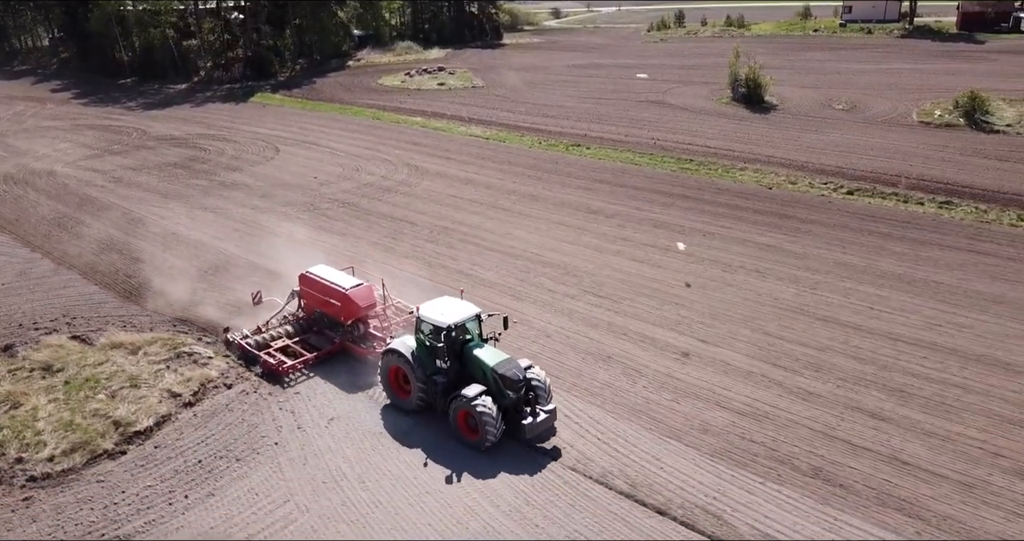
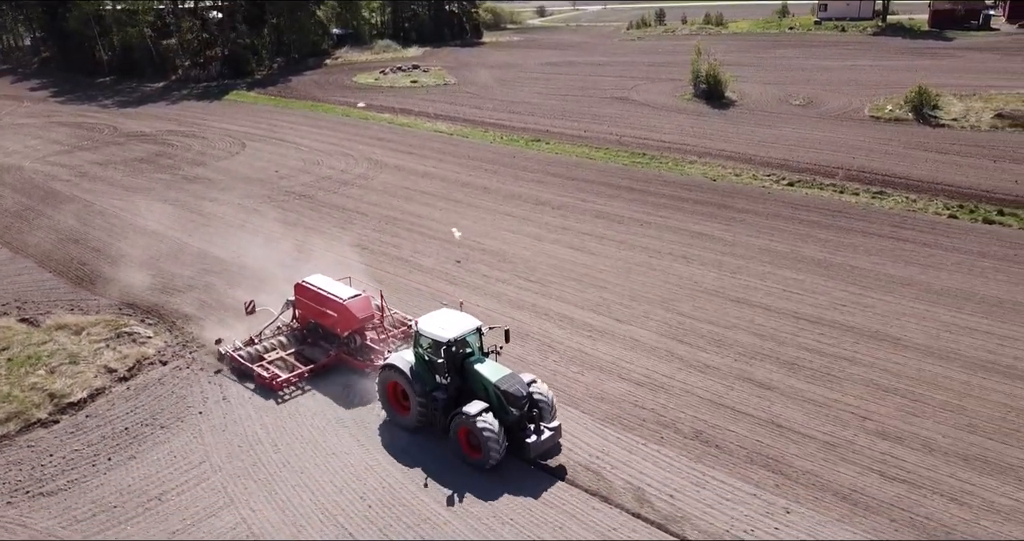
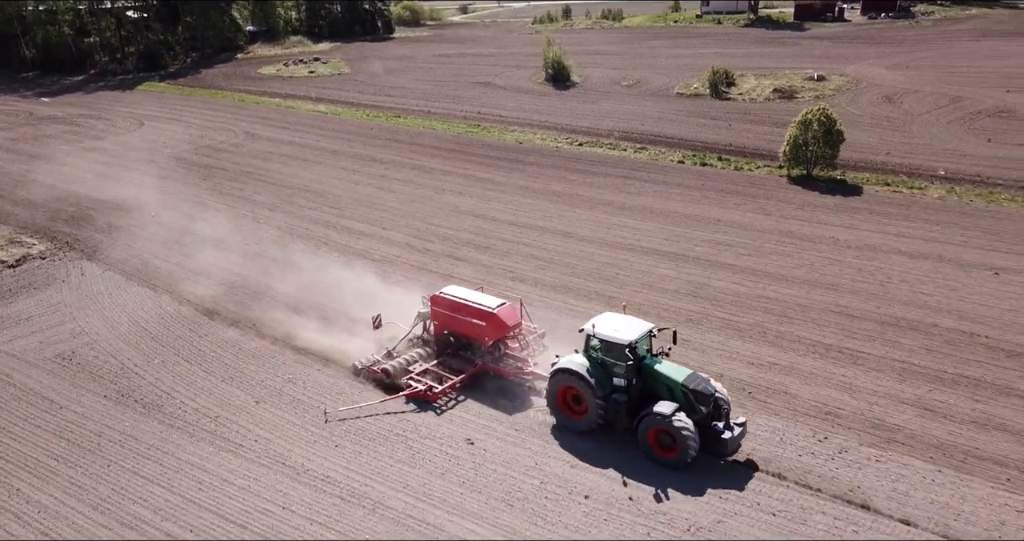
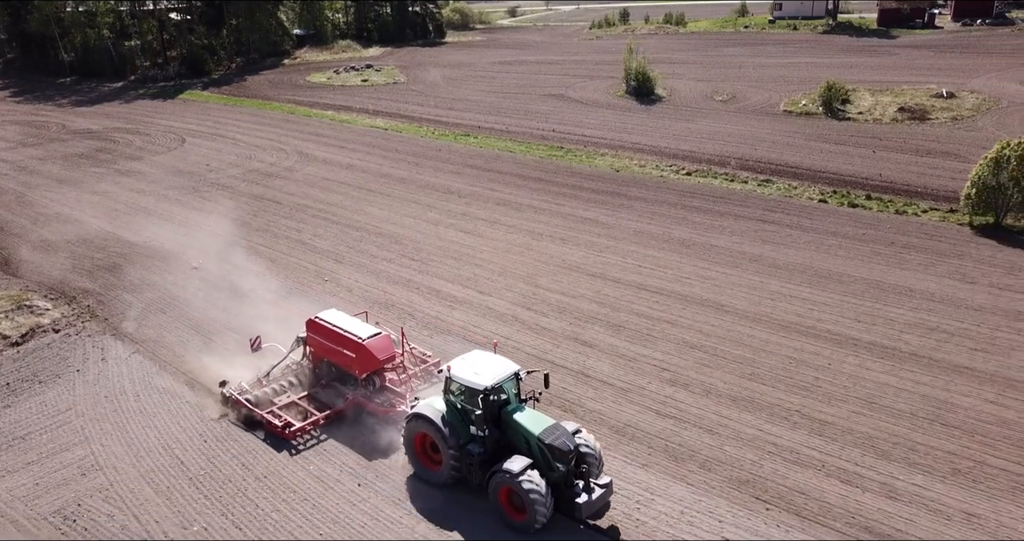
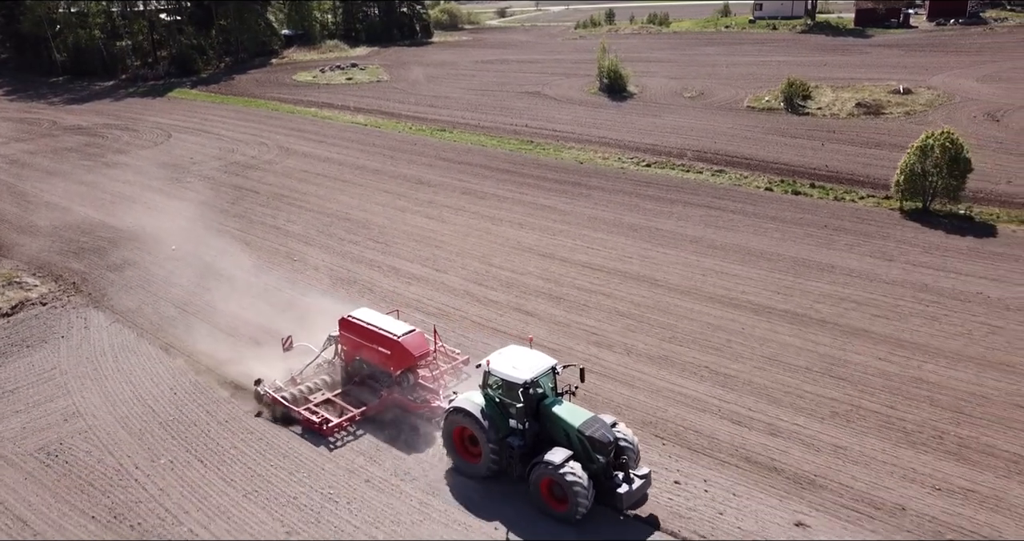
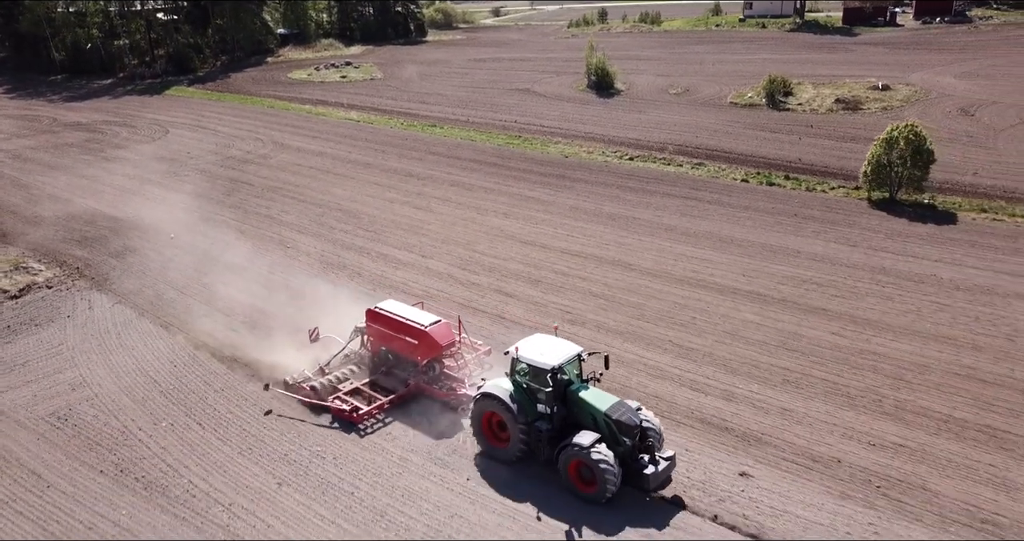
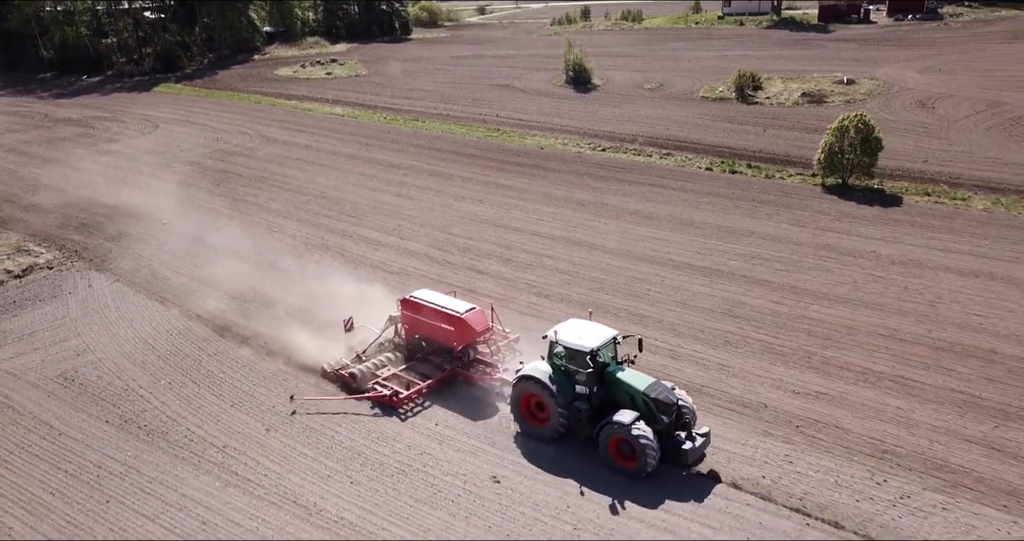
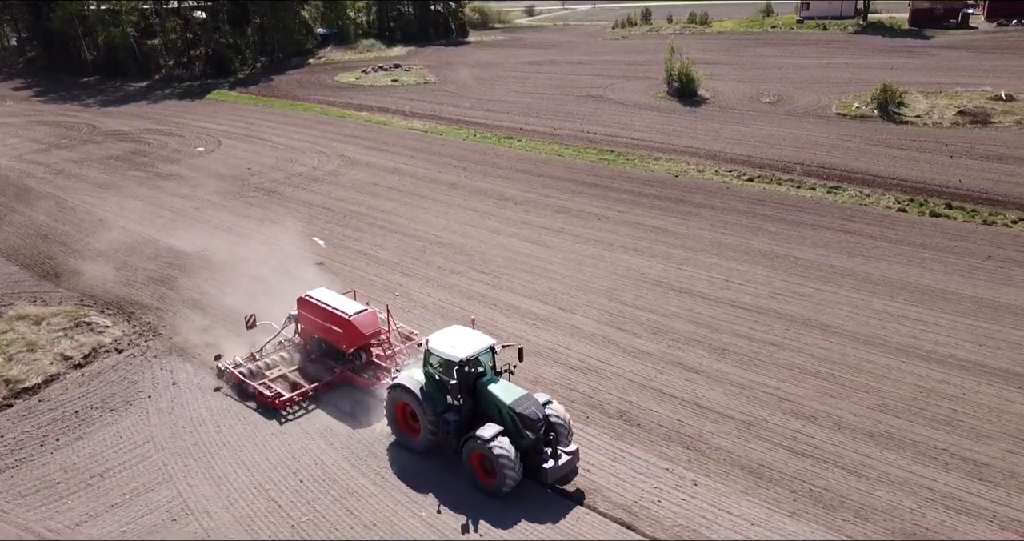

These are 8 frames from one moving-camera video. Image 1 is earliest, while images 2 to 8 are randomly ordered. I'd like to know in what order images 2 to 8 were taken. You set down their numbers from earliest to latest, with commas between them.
2, 8, 4, 5, 6, 7, 3
